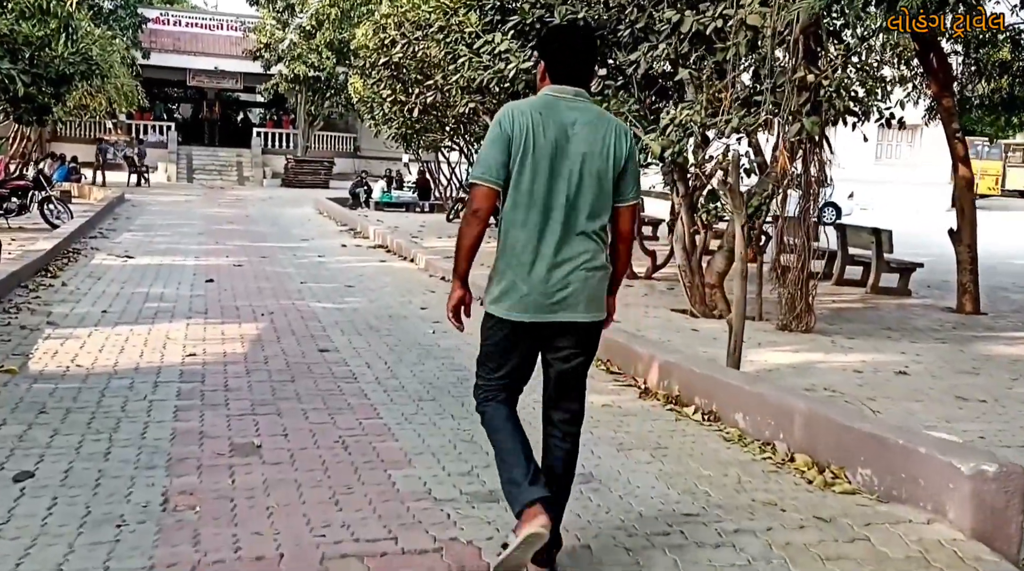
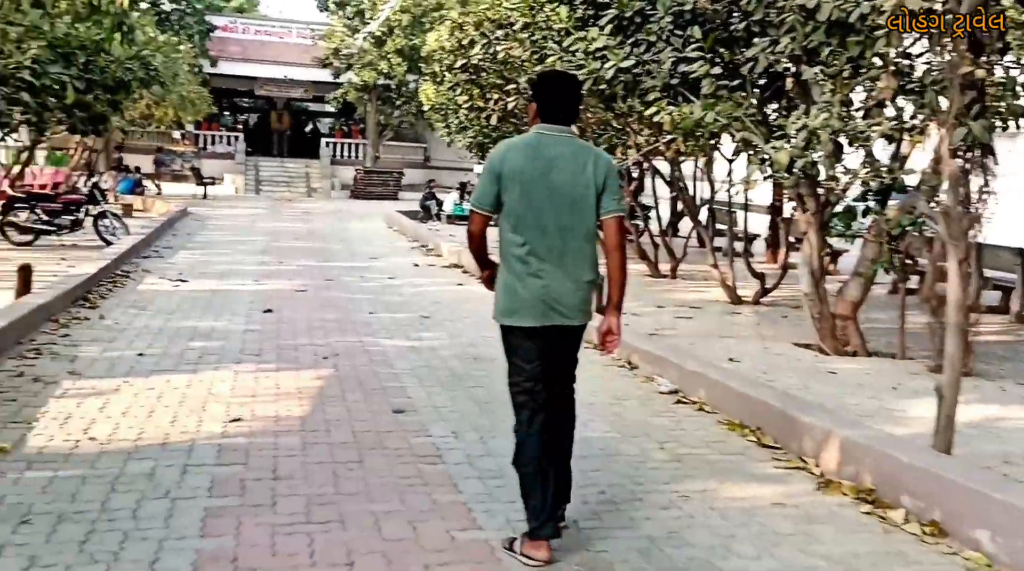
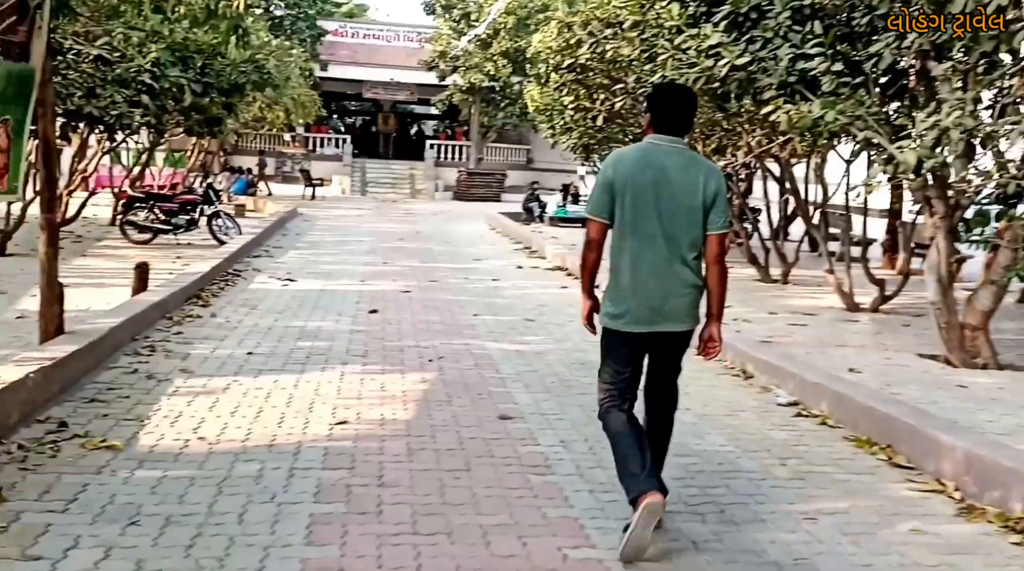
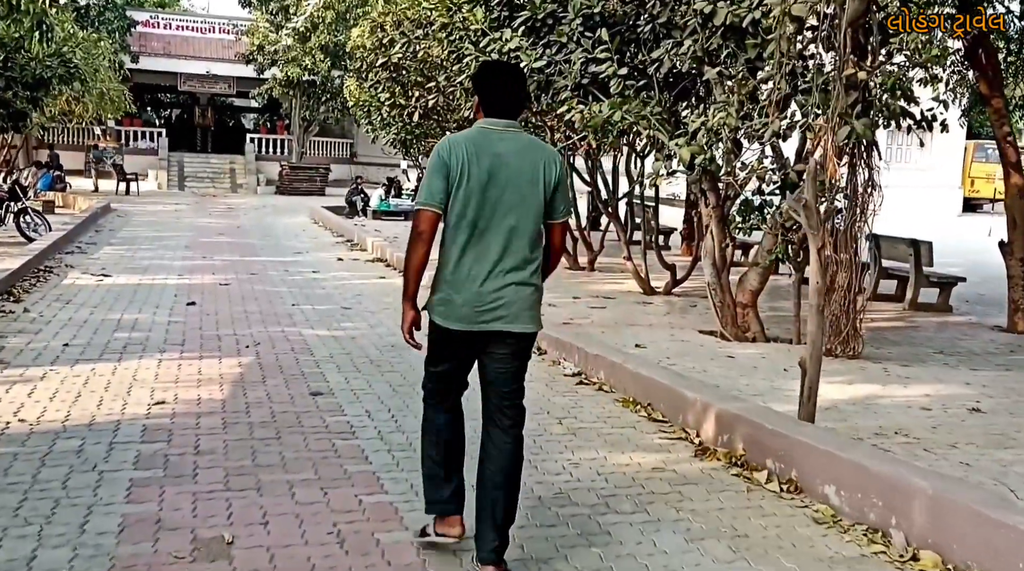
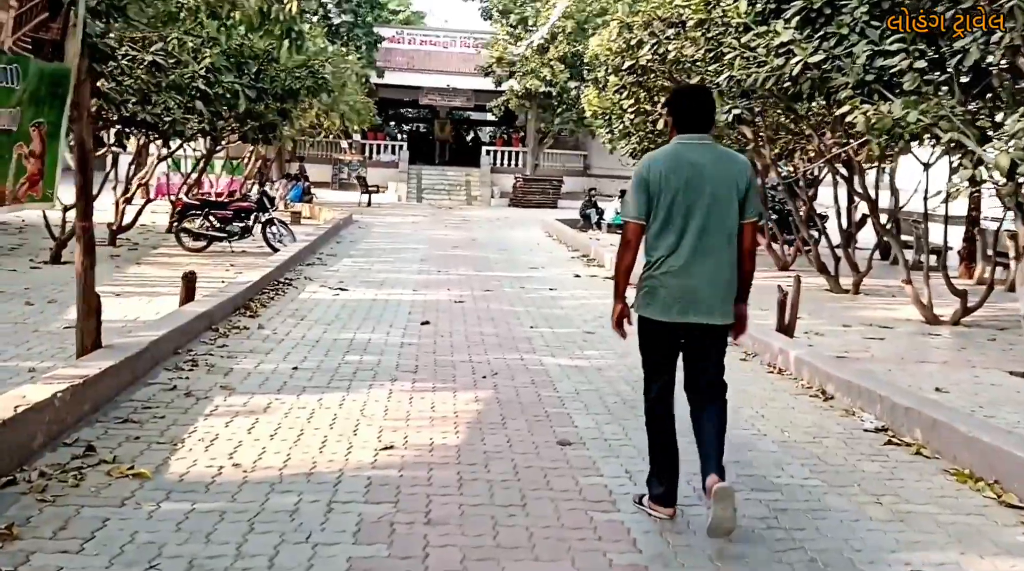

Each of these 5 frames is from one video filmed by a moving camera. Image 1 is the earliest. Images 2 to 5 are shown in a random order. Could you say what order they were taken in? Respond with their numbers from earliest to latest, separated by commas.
4, 2, 3, 5
